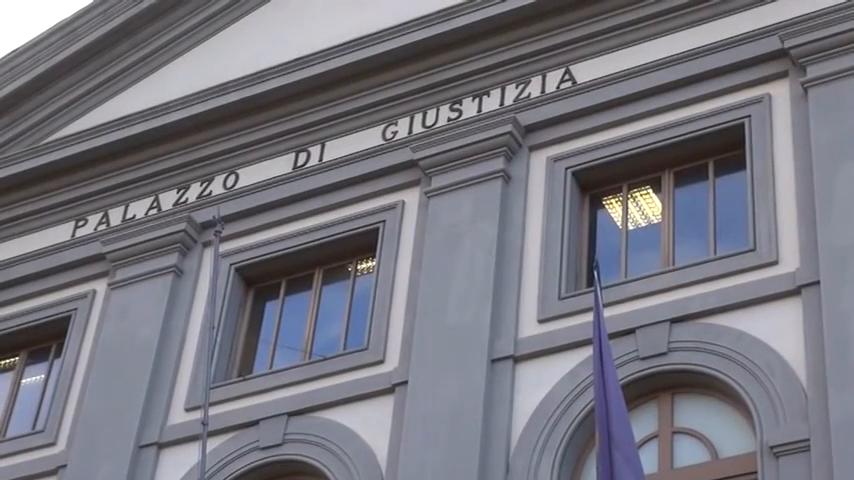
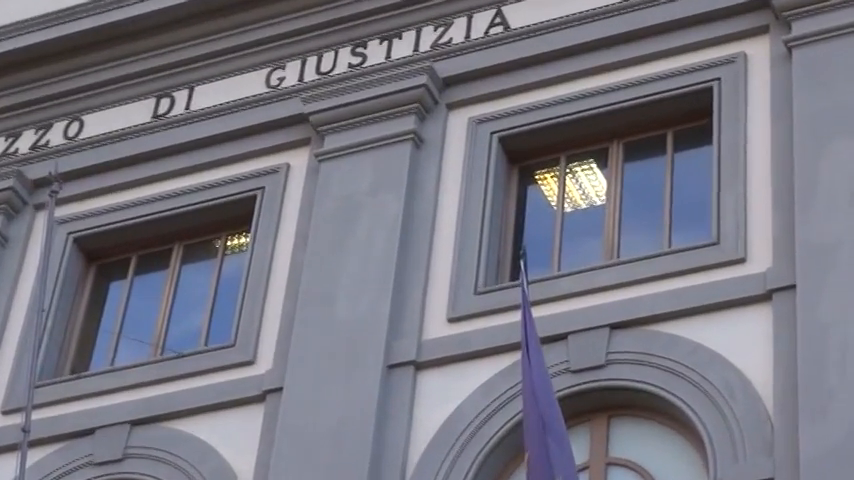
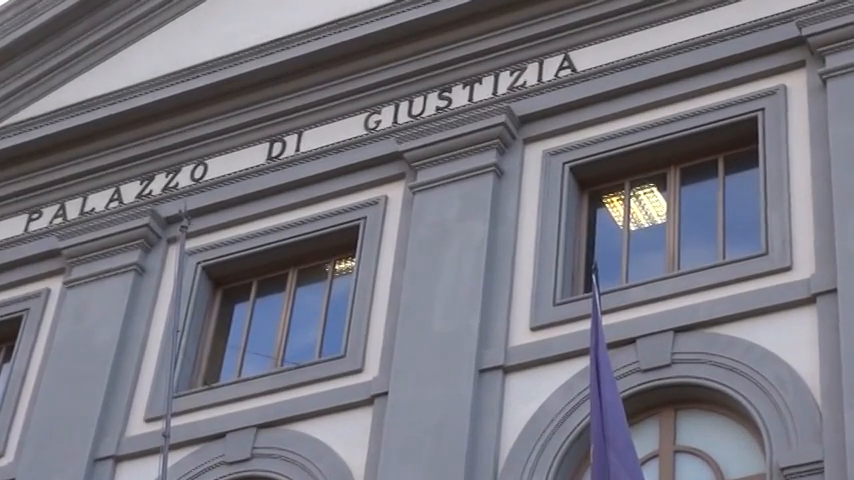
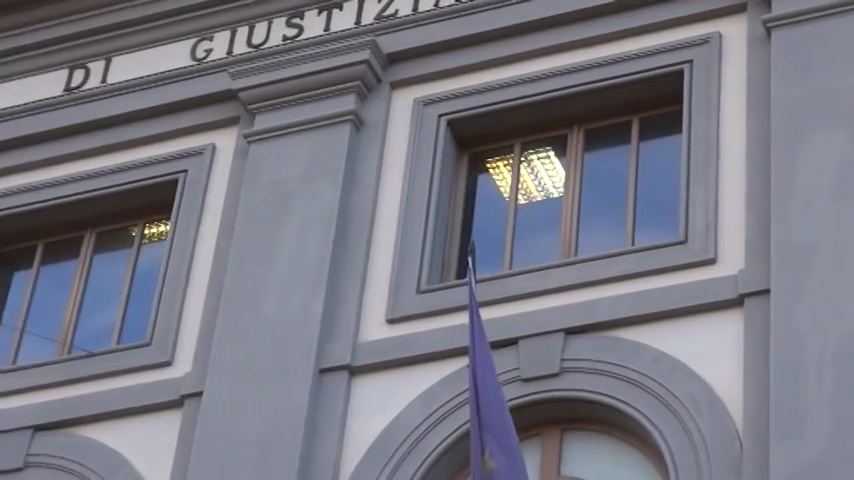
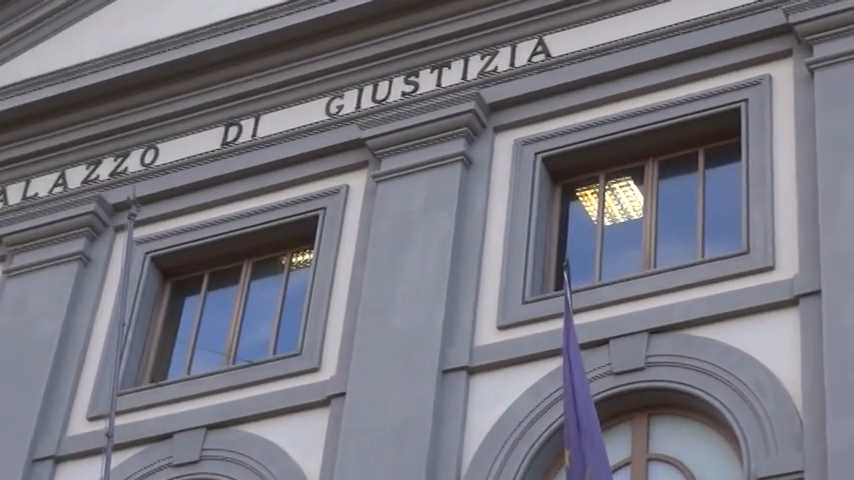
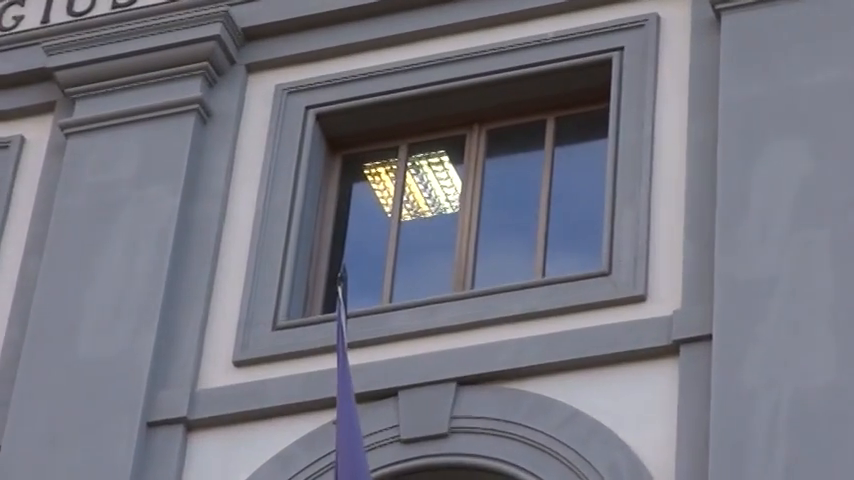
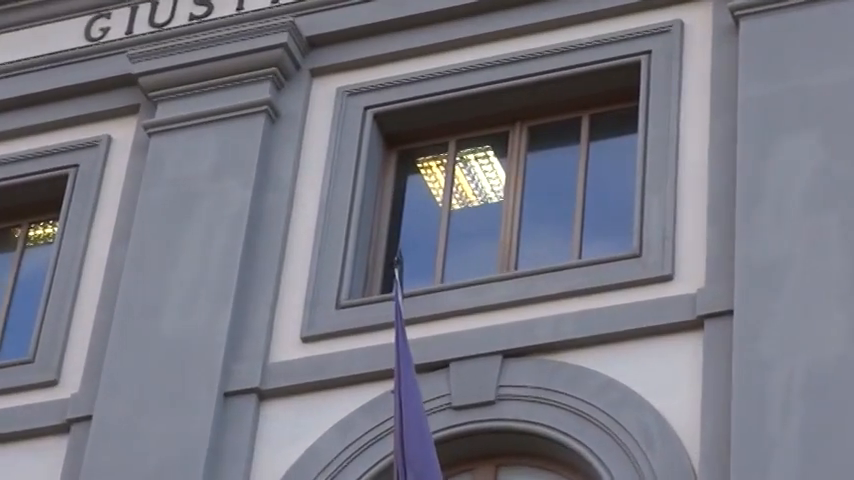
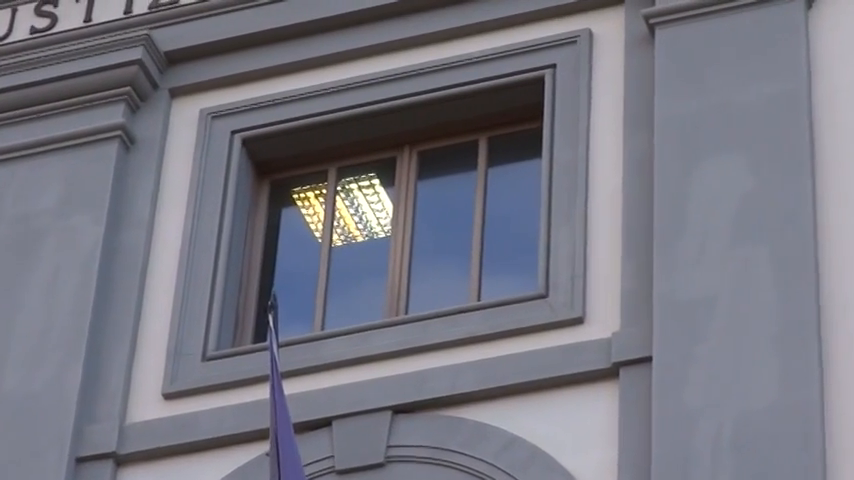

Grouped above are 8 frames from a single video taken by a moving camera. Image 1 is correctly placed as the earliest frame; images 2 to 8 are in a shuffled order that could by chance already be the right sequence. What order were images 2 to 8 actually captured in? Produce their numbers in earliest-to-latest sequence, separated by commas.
3, 5, 2, 4, 7, 6, 8
